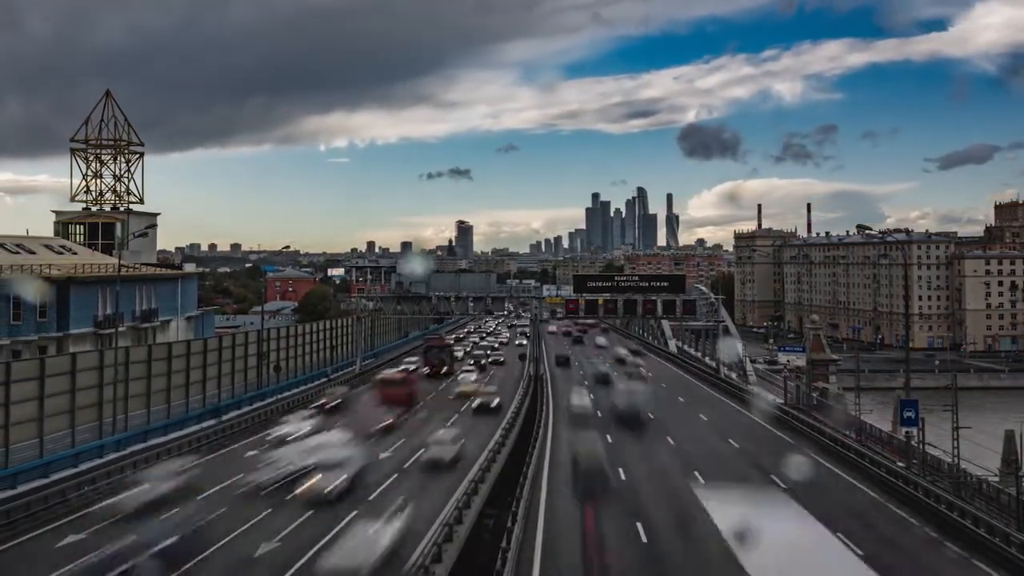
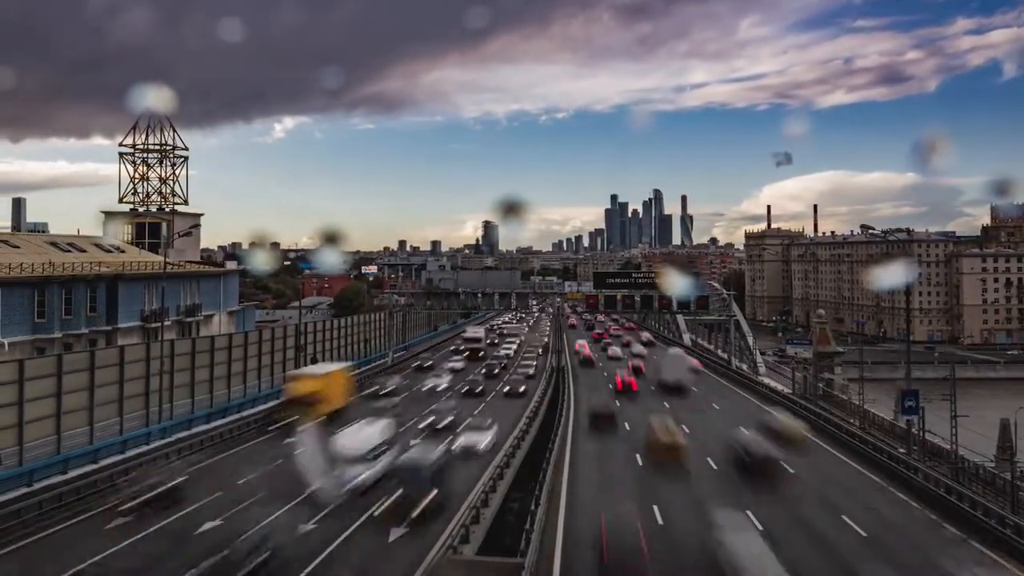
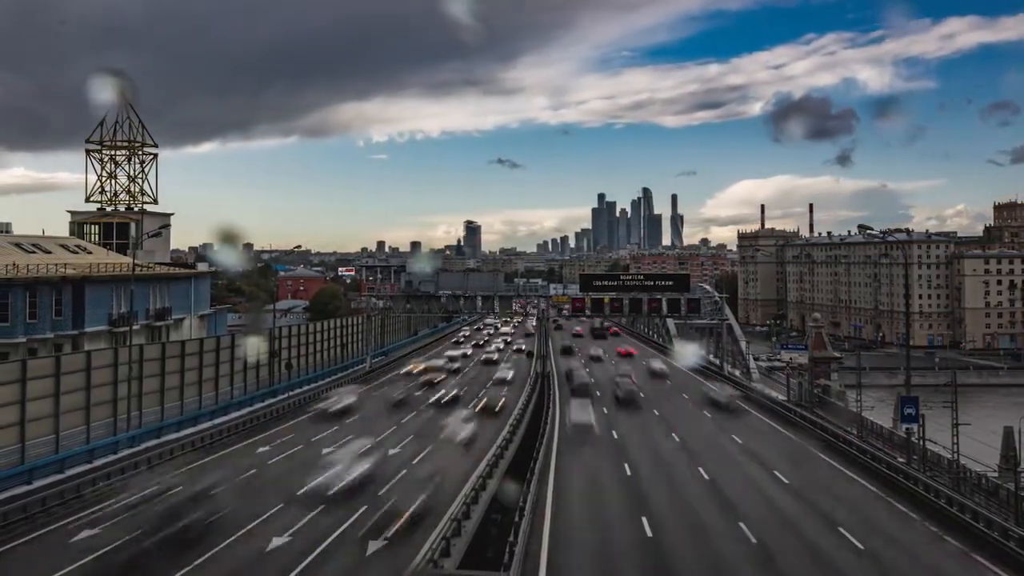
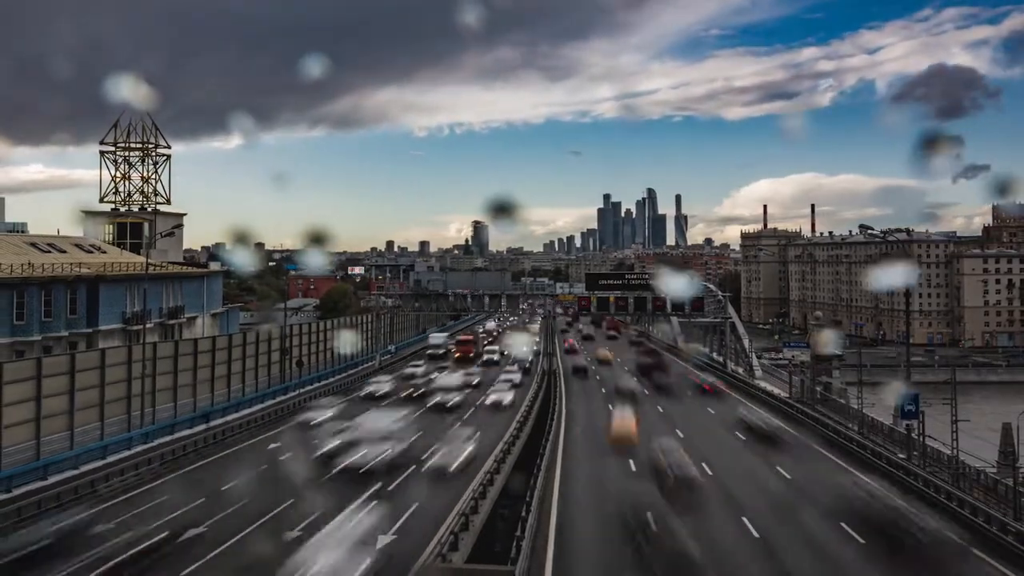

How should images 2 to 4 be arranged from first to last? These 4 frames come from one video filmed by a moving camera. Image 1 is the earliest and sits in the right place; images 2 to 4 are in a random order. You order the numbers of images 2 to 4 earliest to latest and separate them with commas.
3, 4, 2
